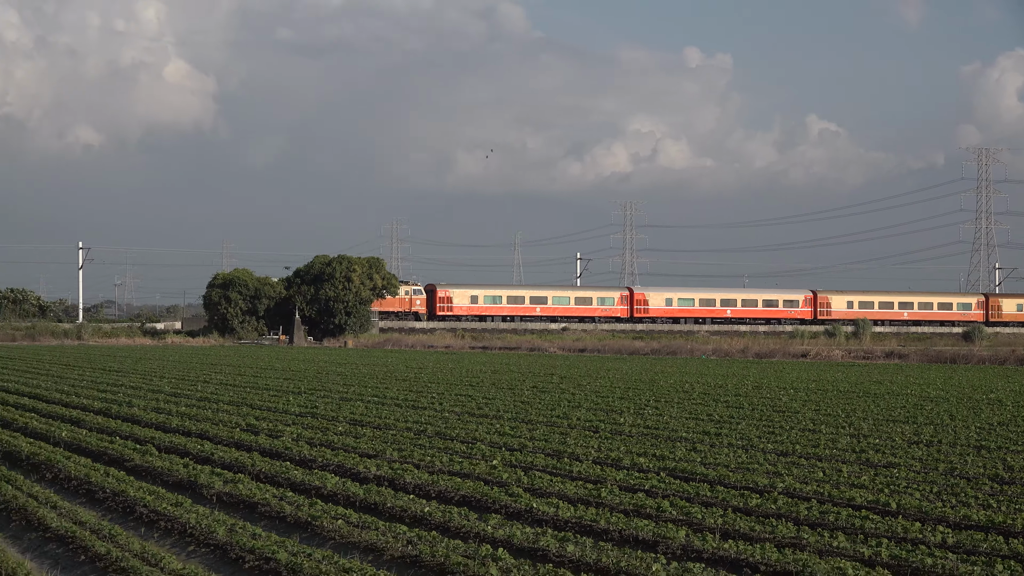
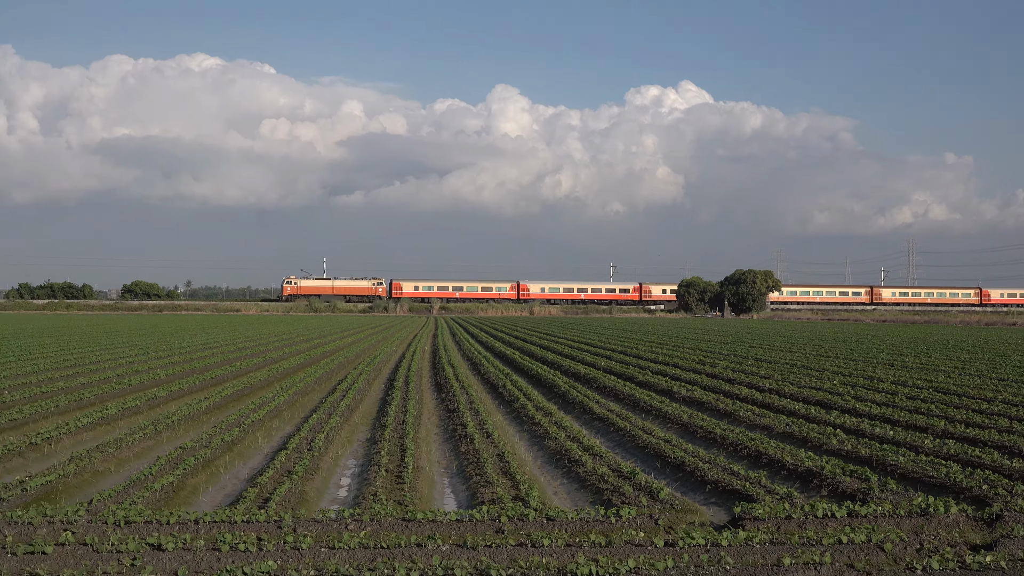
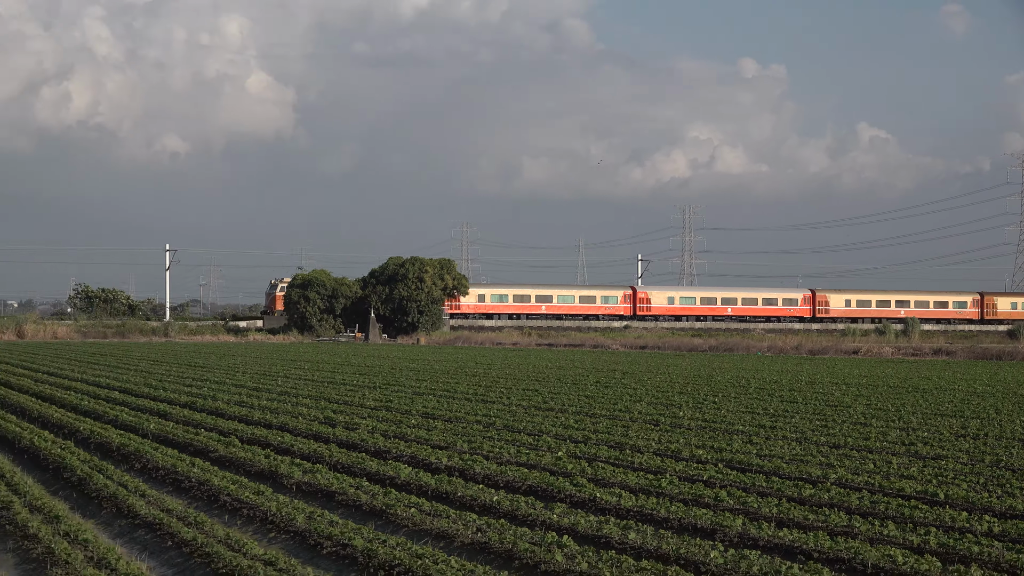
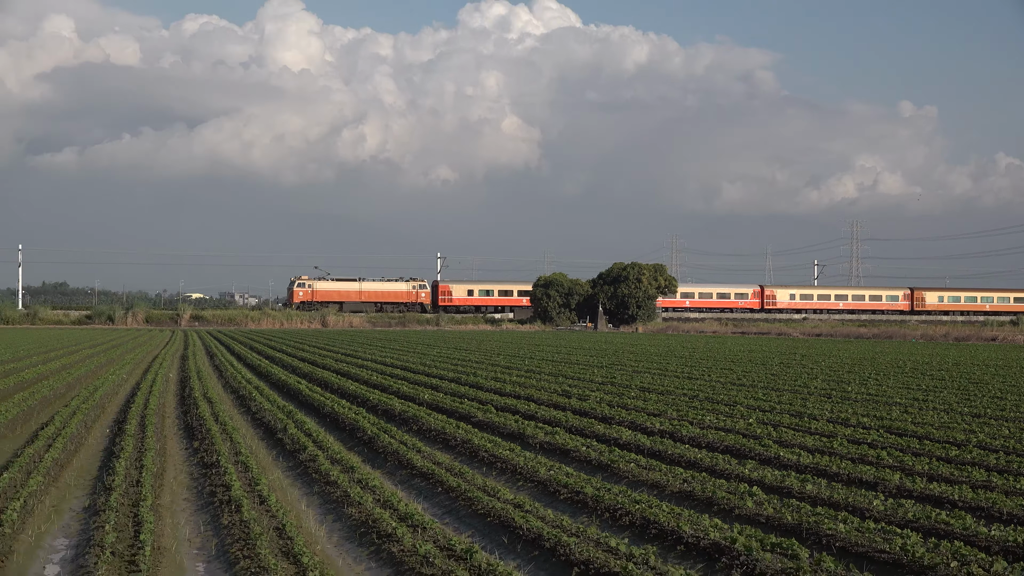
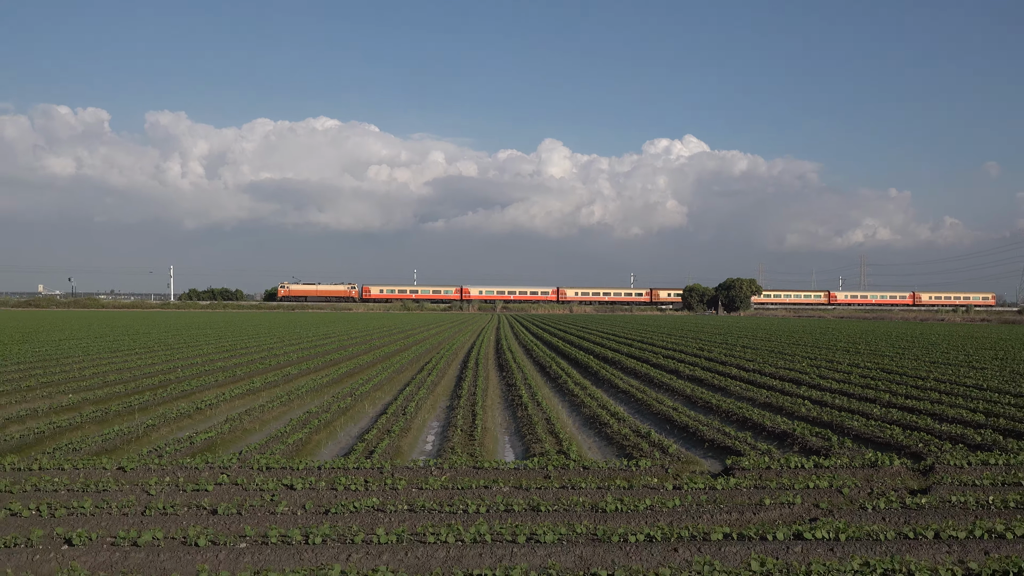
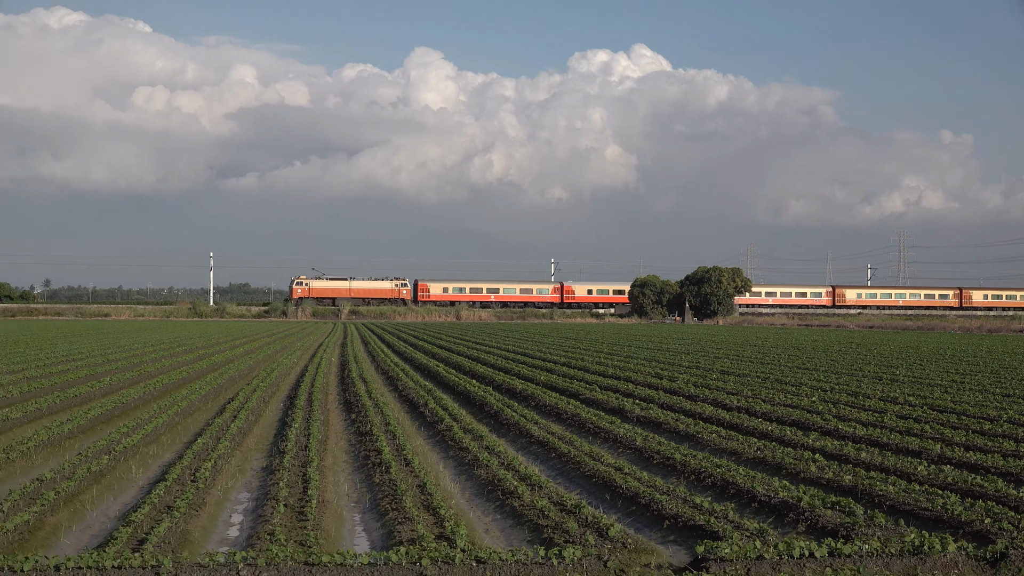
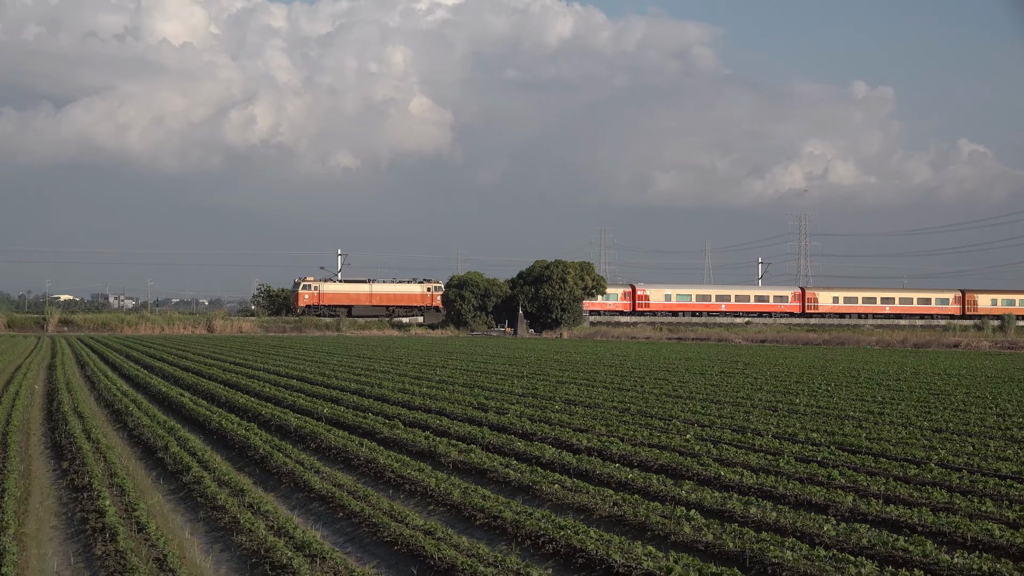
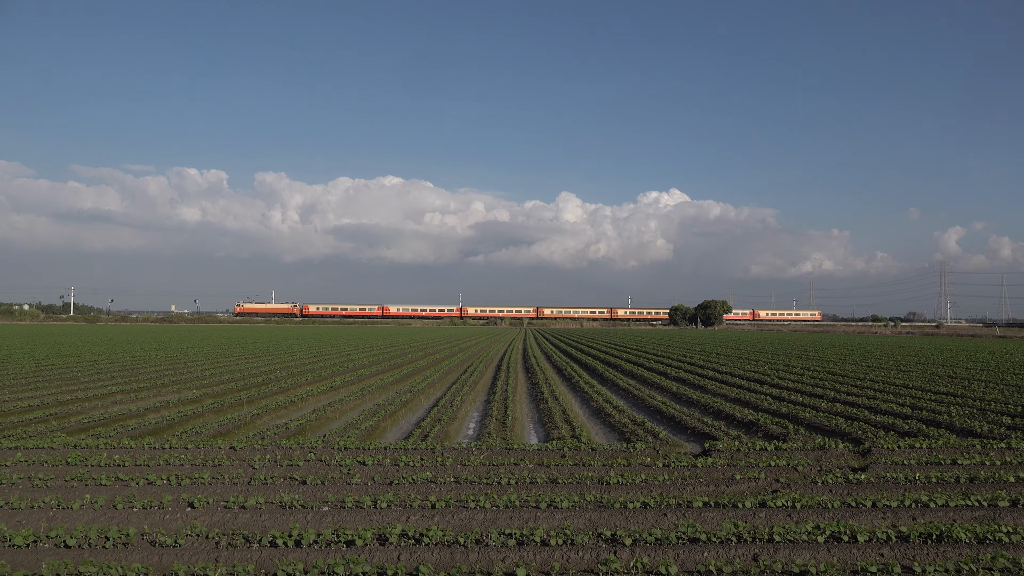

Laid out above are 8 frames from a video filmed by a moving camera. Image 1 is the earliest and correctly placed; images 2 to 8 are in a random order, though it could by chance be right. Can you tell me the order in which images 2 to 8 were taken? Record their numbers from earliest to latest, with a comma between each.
3, 7, 4, 6, 2, 5, 8
